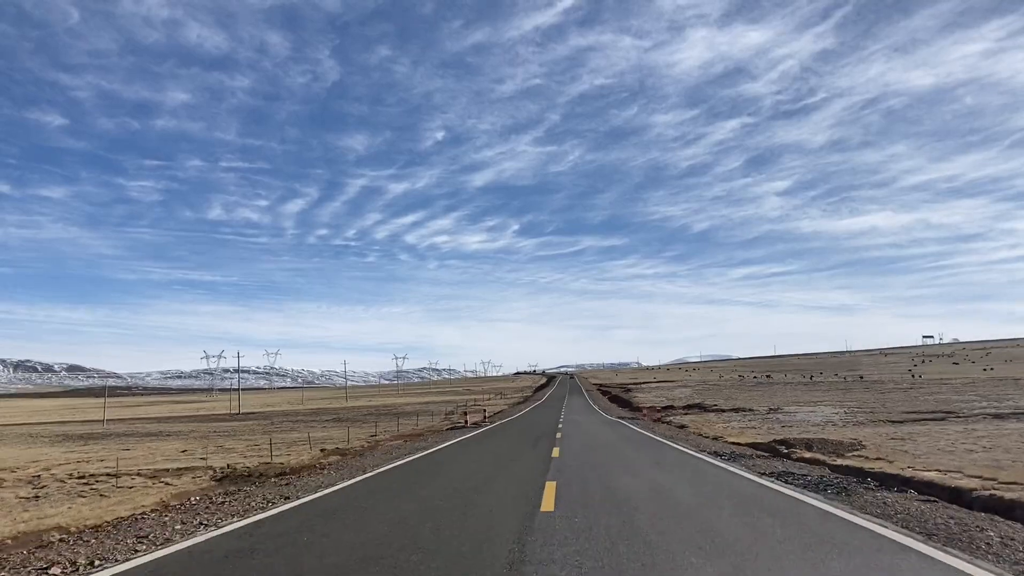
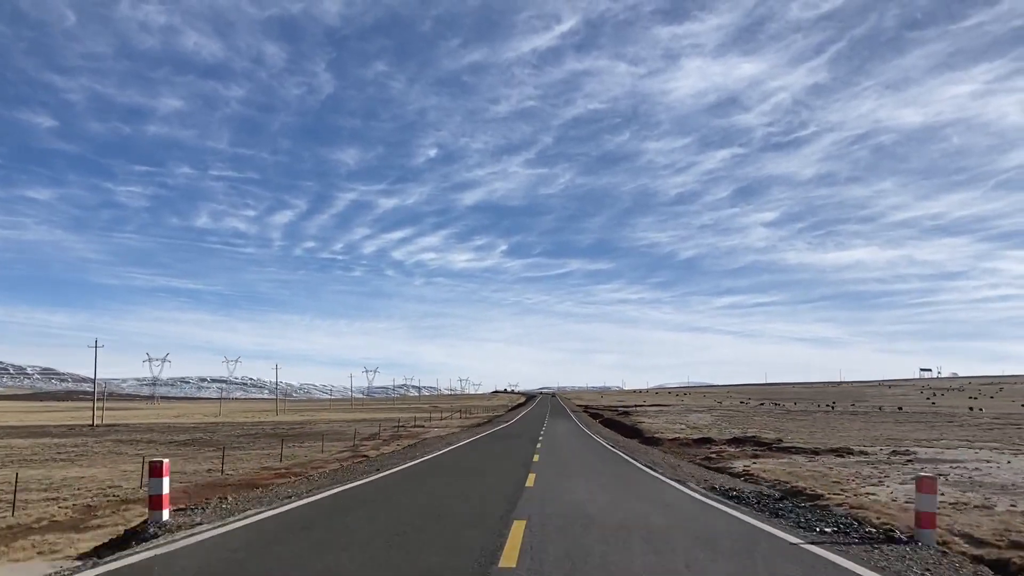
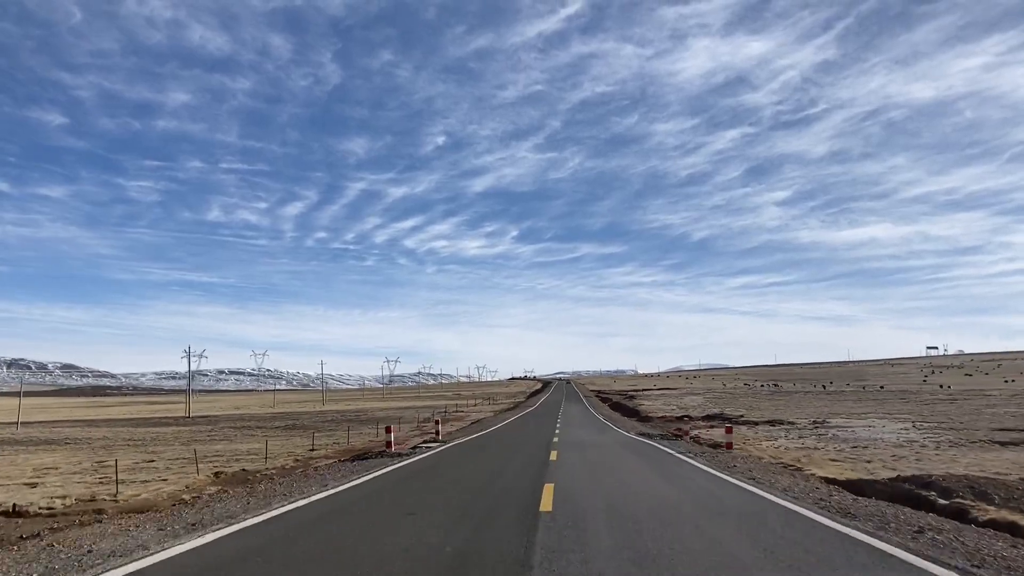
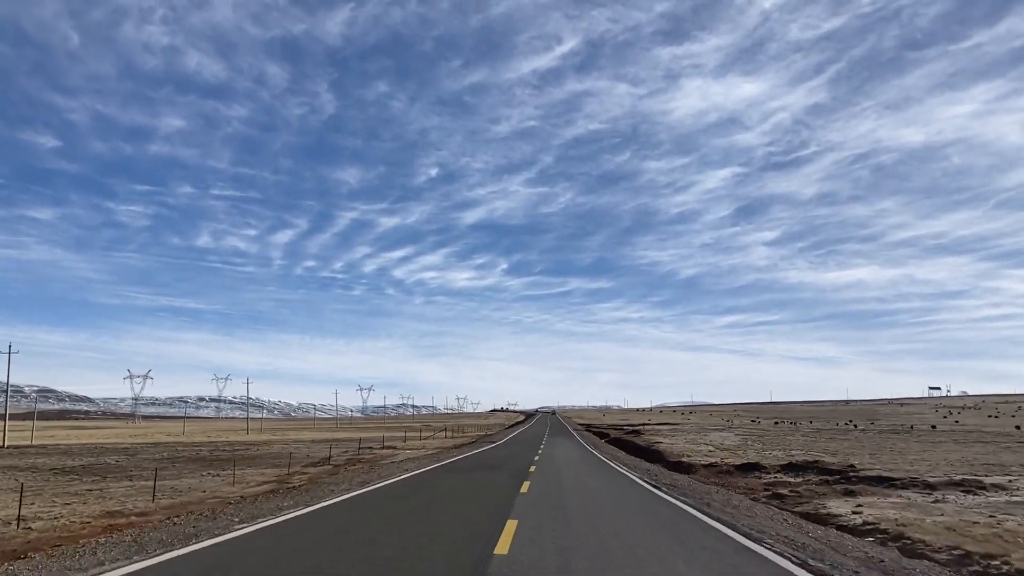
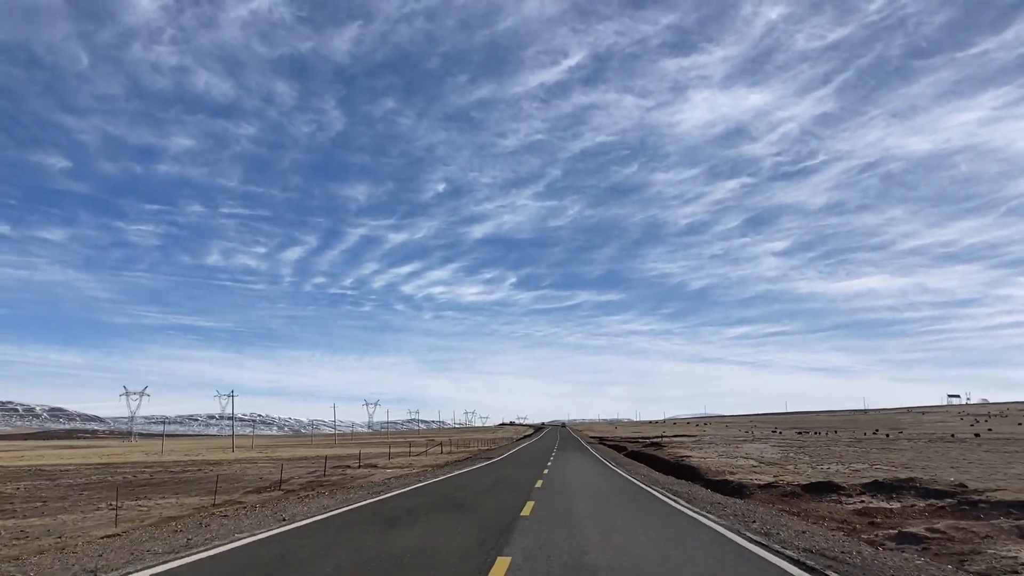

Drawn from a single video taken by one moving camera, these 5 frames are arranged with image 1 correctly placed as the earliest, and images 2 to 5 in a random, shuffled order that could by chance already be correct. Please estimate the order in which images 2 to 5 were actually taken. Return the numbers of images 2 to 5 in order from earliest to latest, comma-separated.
3, 2, 4, 5
